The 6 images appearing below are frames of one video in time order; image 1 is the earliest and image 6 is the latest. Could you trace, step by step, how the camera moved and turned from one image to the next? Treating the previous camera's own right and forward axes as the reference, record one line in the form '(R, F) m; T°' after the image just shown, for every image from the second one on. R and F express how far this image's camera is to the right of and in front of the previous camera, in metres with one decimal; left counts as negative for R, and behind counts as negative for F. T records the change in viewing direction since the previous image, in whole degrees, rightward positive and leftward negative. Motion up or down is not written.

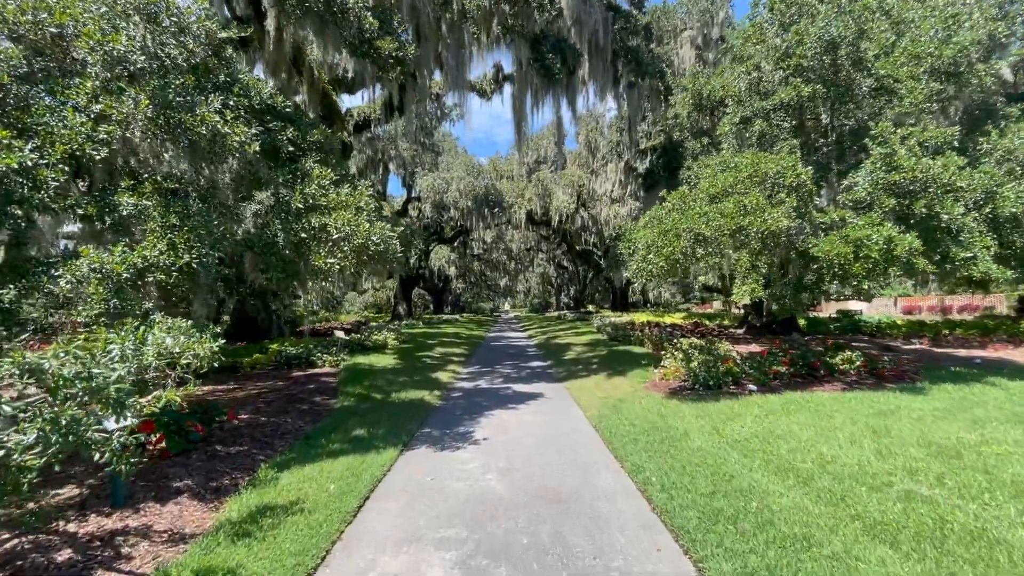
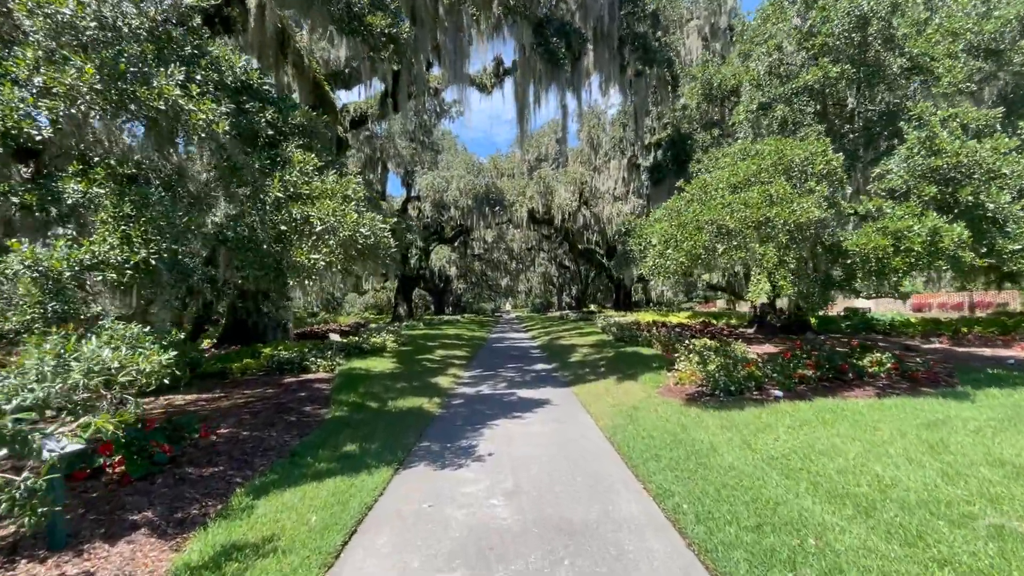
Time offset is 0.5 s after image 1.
(-0.1, +0.6) m; 0°
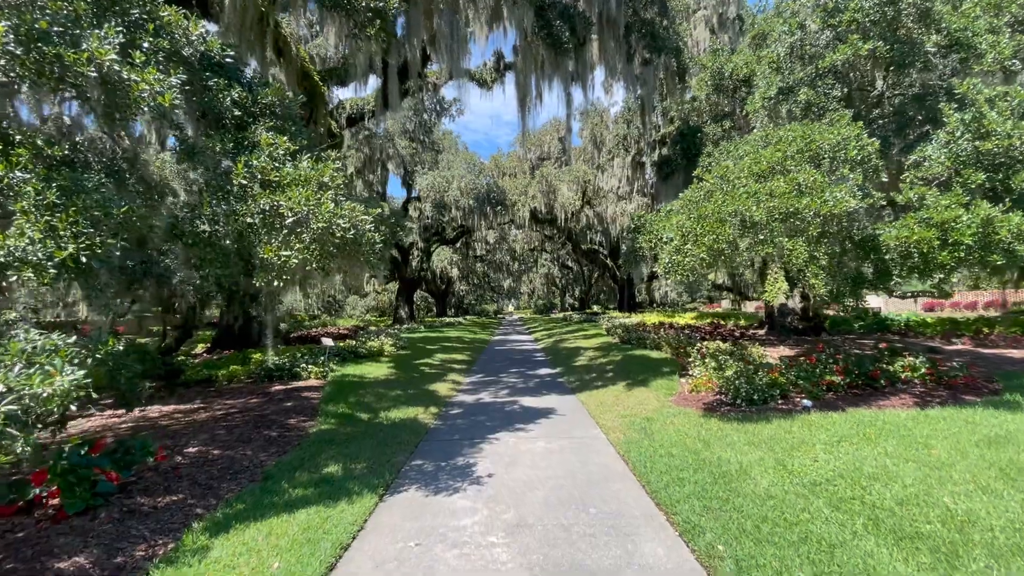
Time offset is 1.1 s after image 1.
(0.0, +0.6) m; 0°
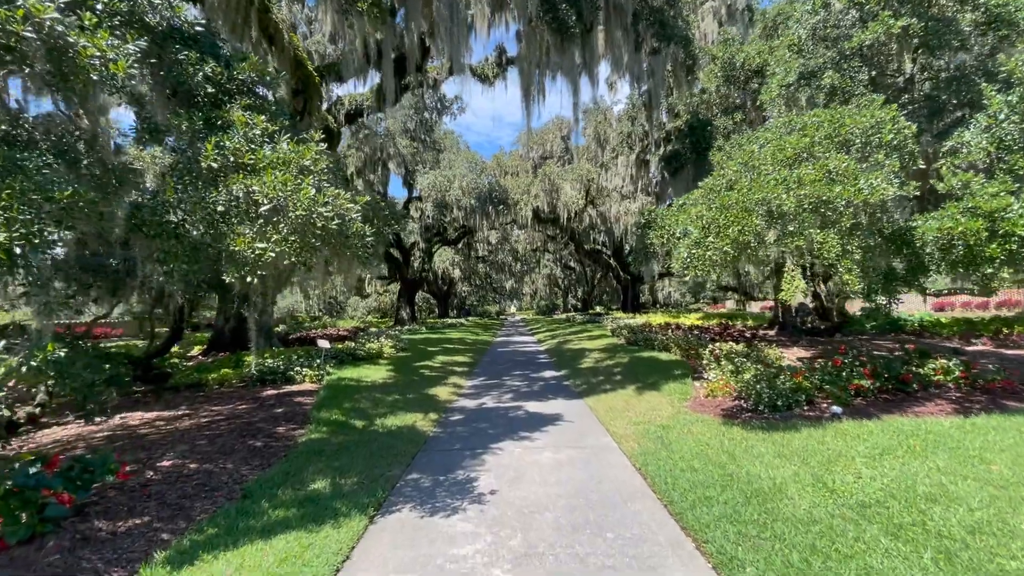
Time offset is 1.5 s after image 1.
(0.0, +0.5) m; 0°
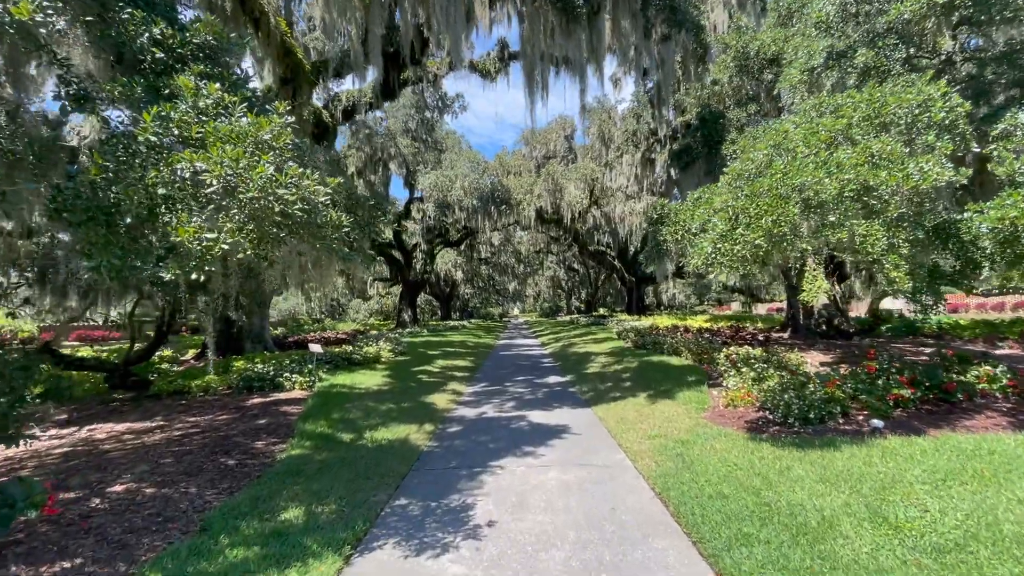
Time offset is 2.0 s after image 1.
(0.0, +0.6) m; 0°
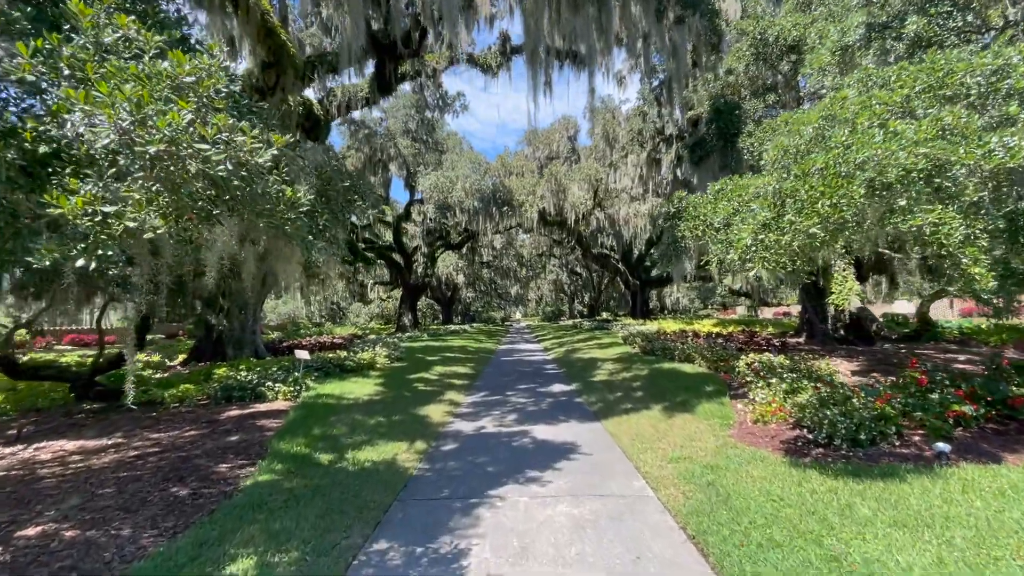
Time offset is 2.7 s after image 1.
(0.0, +0.8) m; 0°
